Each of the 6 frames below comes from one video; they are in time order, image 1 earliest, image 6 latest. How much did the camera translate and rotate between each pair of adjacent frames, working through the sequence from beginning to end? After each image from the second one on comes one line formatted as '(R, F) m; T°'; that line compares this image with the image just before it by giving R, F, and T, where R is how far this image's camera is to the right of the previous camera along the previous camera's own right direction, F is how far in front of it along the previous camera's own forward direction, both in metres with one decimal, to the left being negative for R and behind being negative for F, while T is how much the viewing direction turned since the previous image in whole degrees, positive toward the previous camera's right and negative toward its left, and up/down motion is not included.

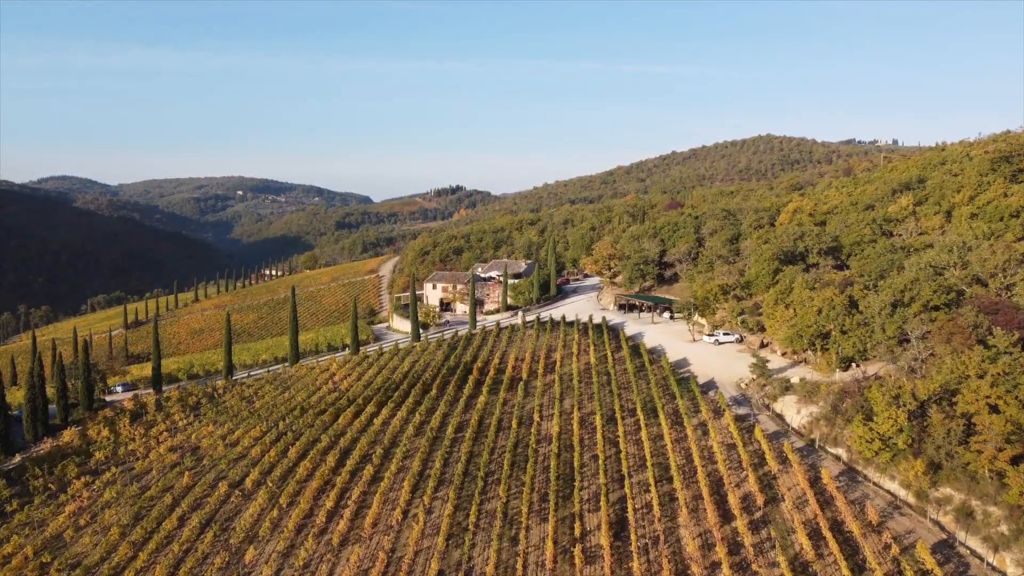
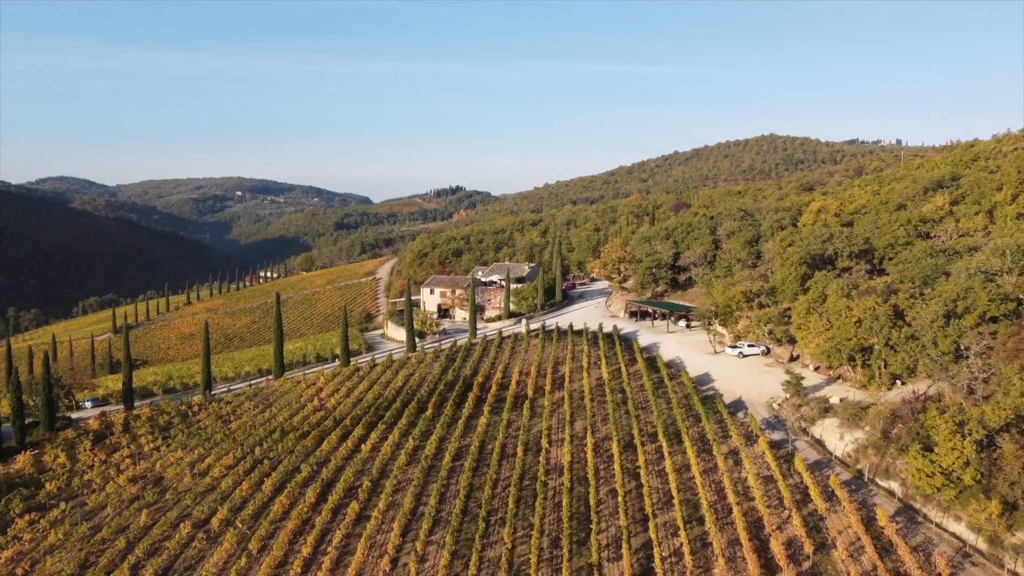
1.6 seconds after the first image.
(-0.2, +3.1) m; 0°
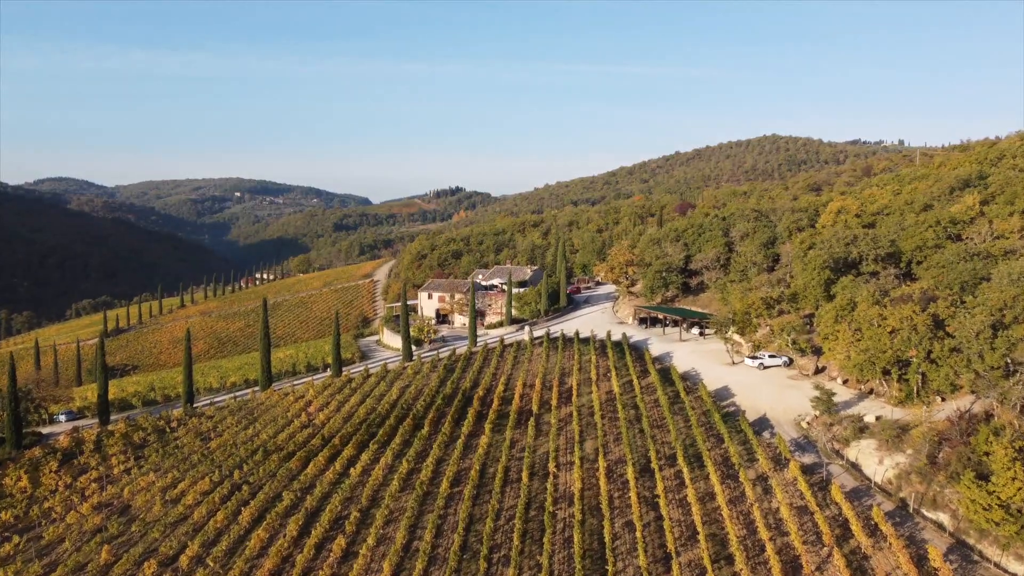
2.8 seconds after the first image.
(-0.2, +2.2) m; 0°
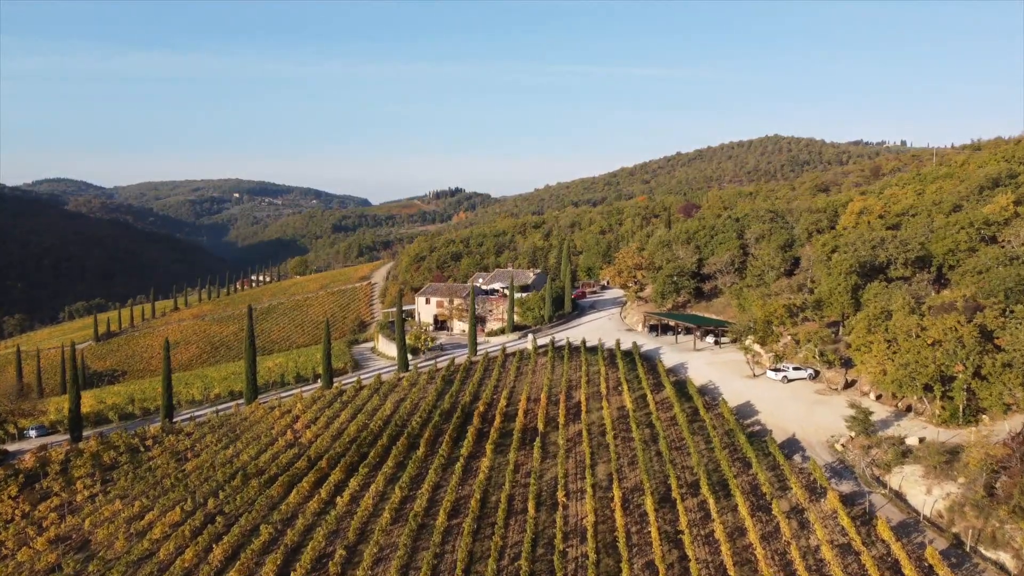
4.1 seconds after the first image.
(-0.2, +2.2) m; 0°
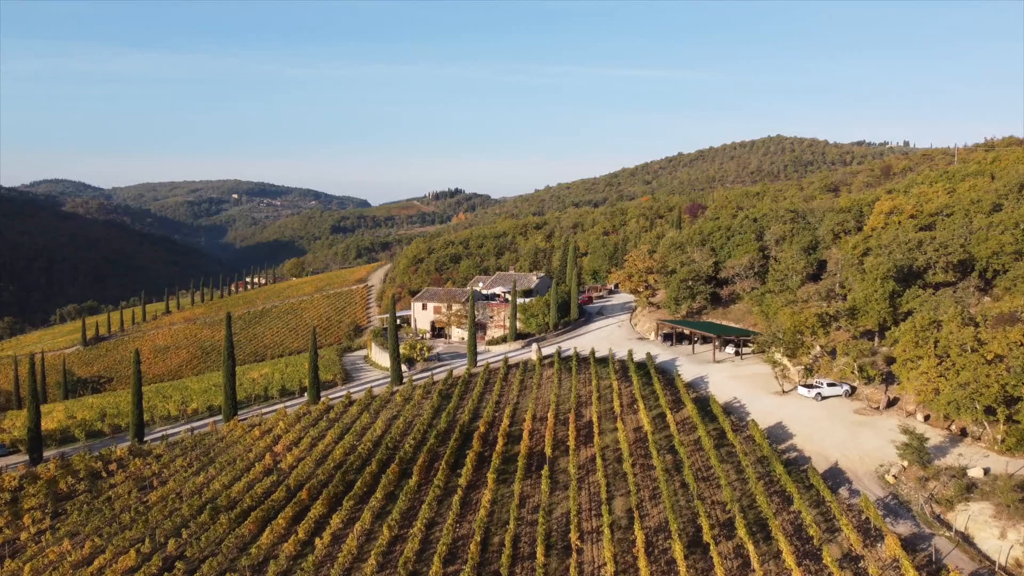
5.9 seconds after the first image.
(-0.2, +2.6) m; 0°
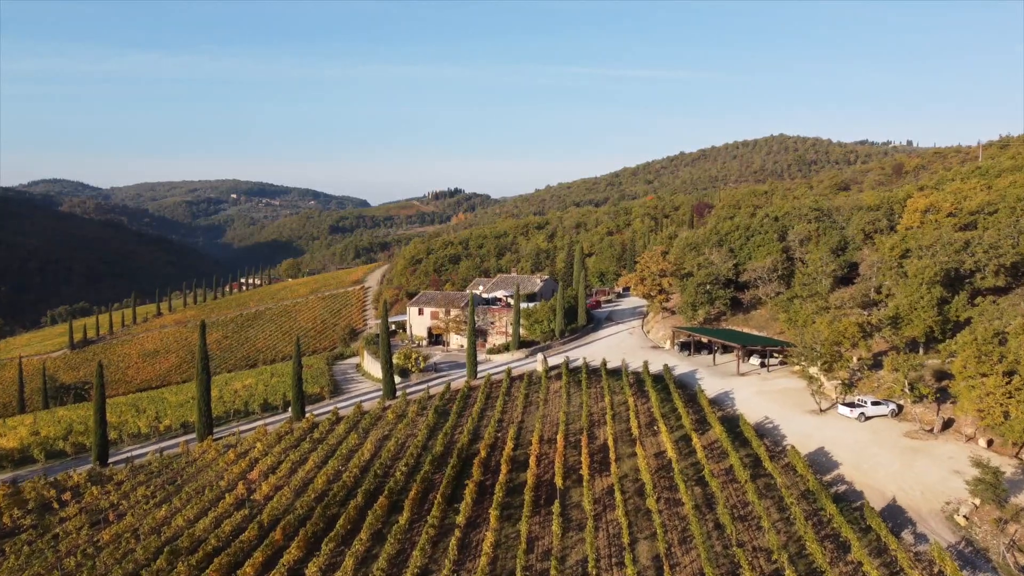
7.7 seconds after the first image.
(-0.2, +2.7) m; 0°
